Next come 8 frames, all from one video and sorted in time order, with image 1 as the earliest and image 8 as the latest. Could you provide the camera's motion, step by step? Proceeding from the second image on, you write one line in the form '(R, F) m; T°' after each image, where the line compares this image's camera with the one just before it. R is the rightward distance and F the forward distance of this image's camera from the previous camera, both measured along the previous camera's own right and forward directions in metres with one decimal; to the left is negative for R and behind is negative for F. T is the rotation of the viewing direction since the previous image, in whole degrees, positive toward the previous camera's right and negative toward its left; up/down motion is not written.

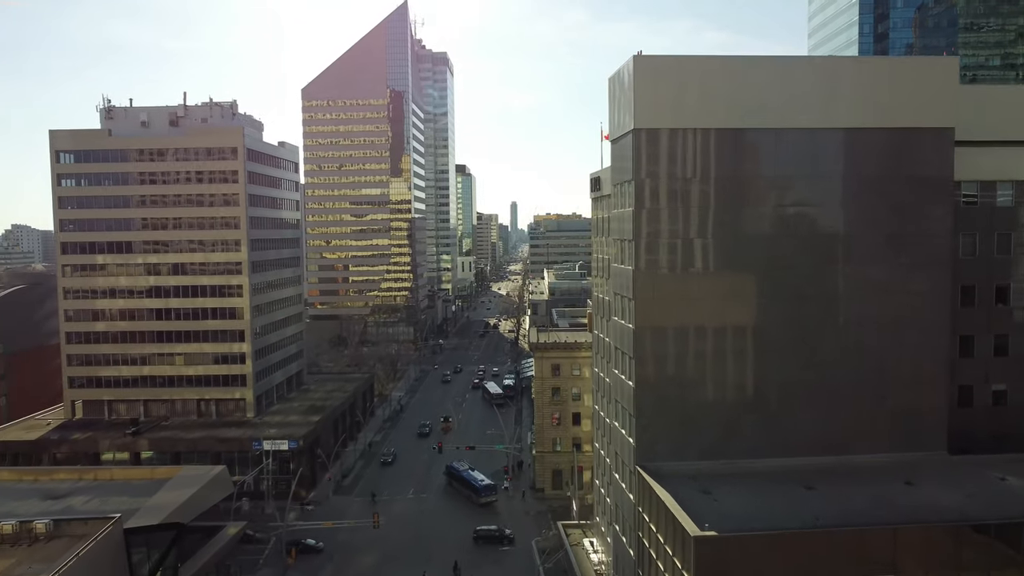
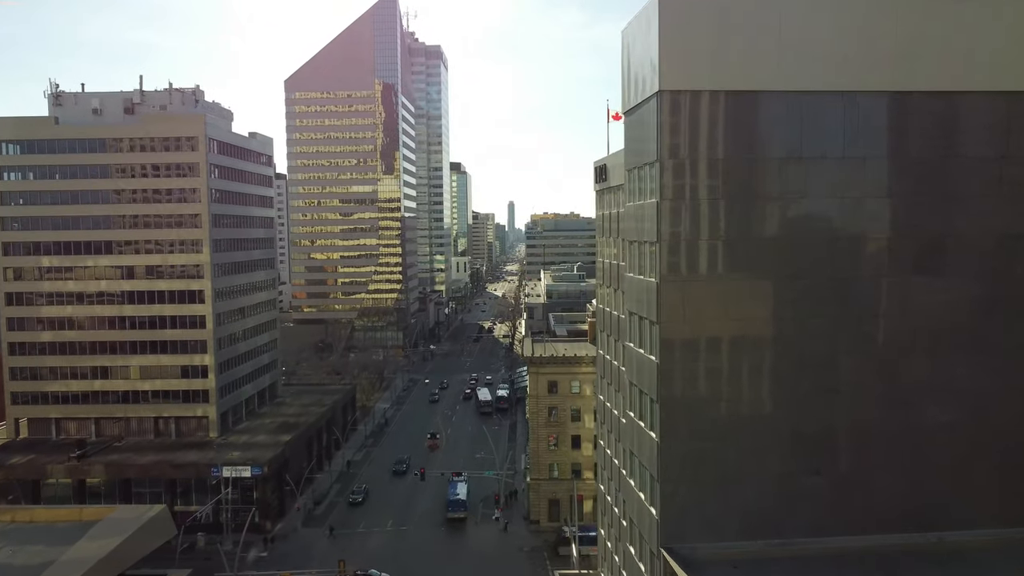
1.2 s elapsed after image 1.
(+0.5, +7.7) m; 0°
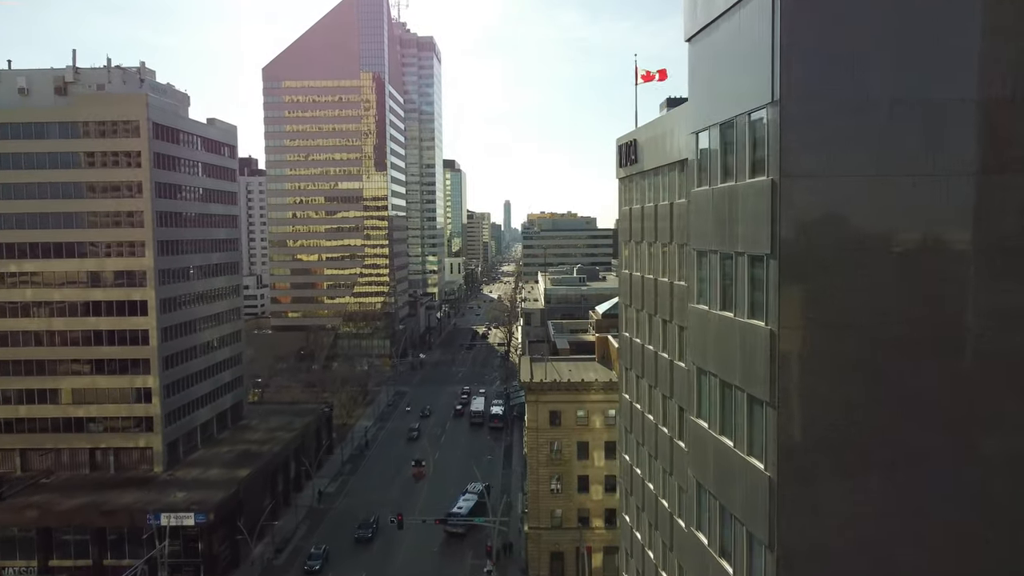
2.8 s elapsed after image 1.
(+0.1, +10.0) m; 0°
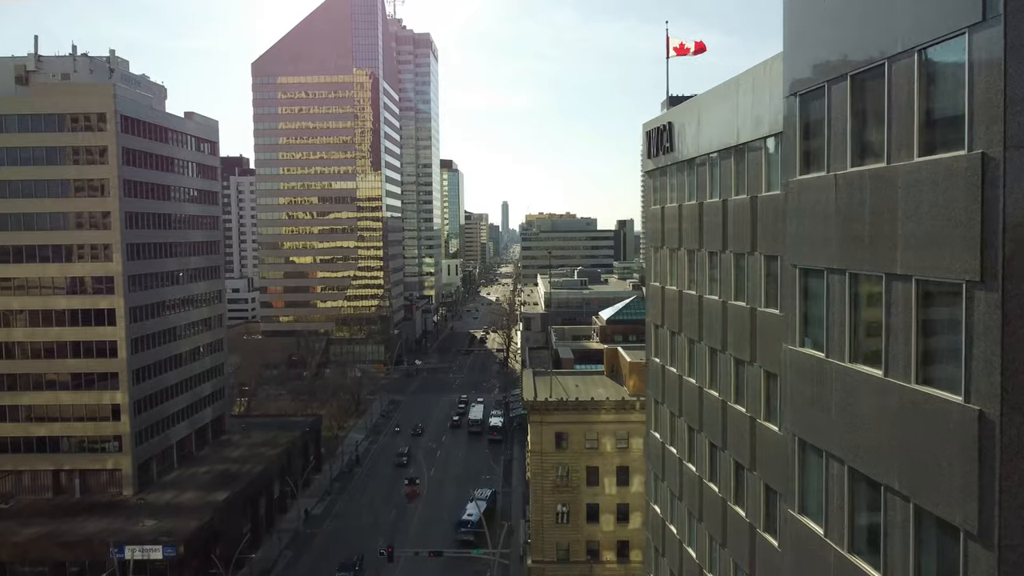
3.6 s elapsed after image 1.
(-0.3, +4.9) m; 0°
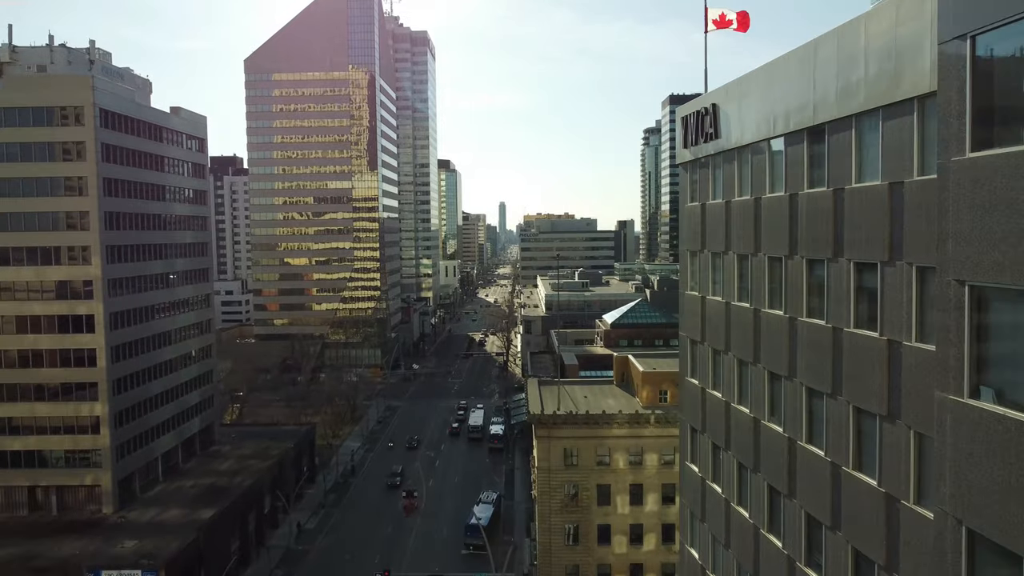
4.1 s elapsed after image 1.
(-0.5, +3.1) m; 0°
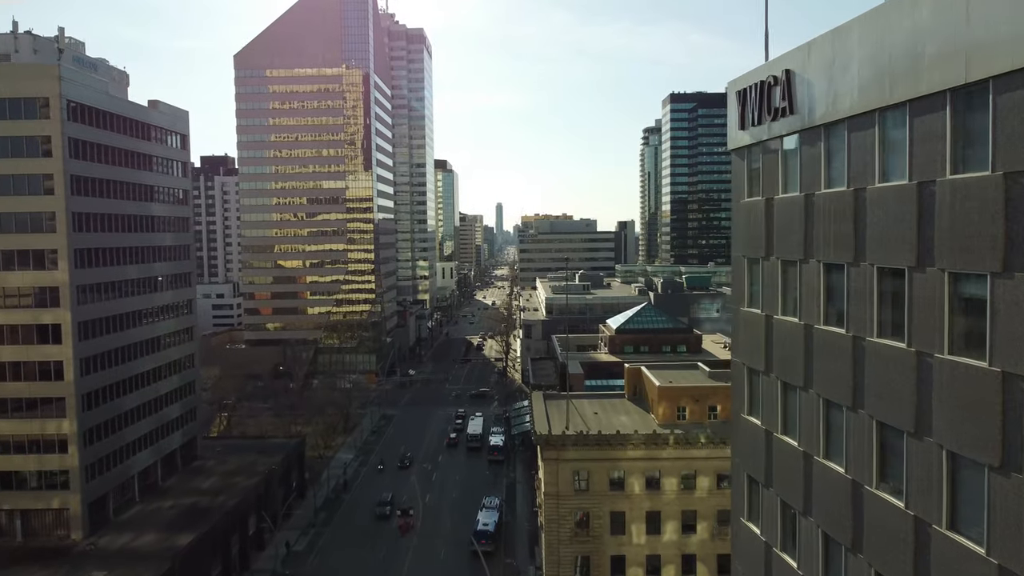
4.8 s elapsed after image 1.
(-0.4, +3.9) m; 0°
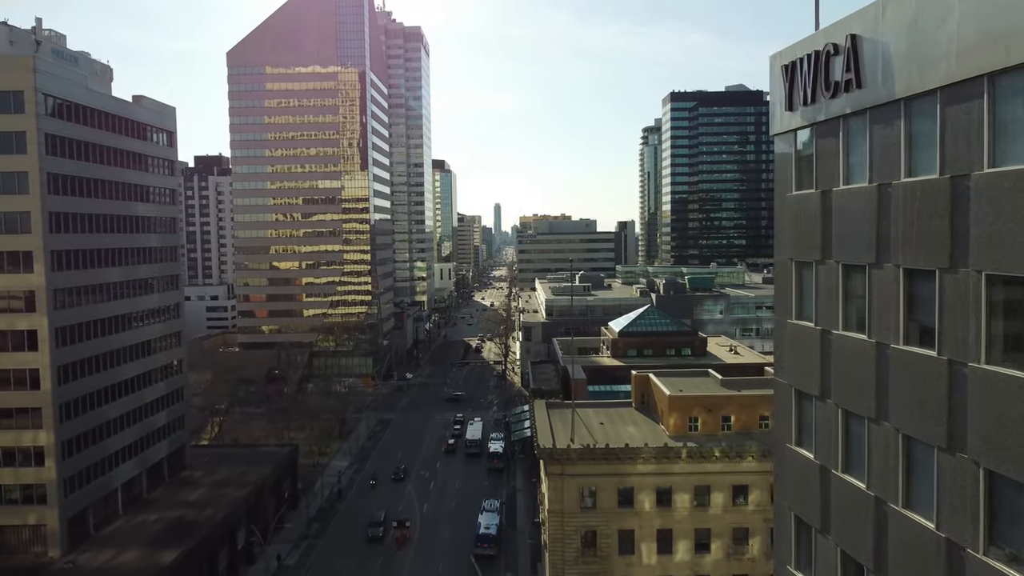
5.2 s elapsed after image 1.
(-0.2, +2.4) m; 0°
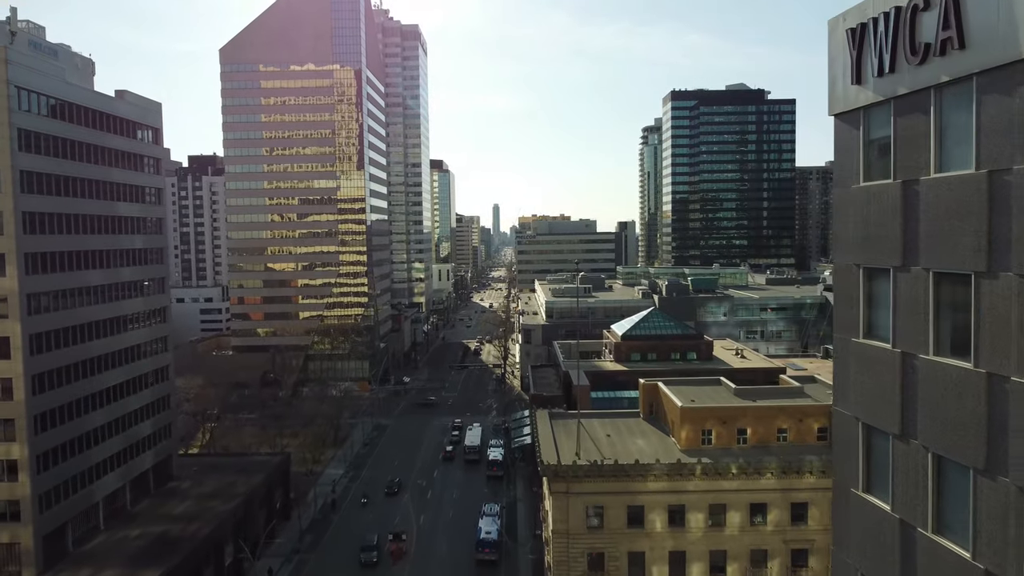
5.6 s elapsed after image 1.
(-0.1, +2.5) m; 0°
